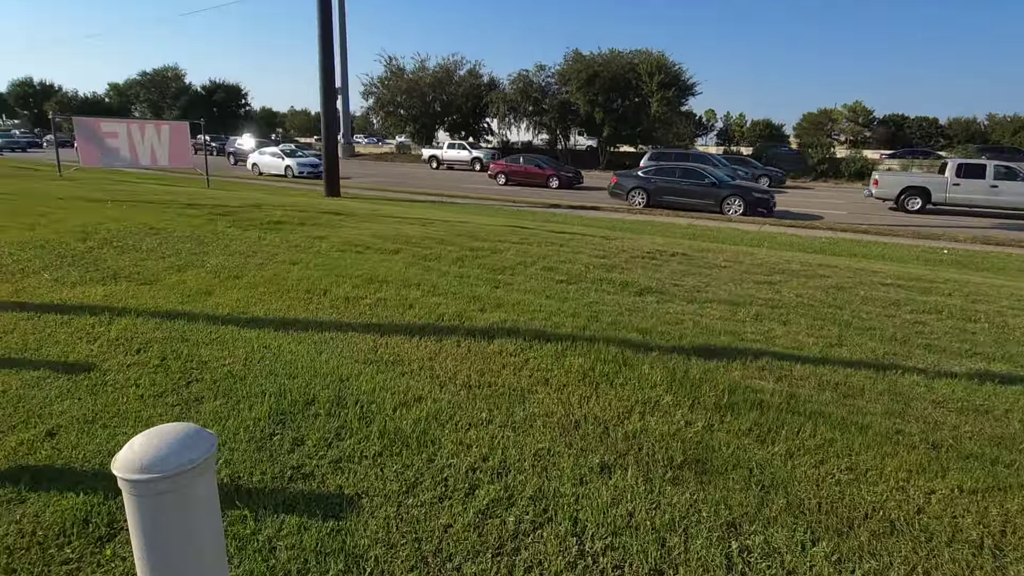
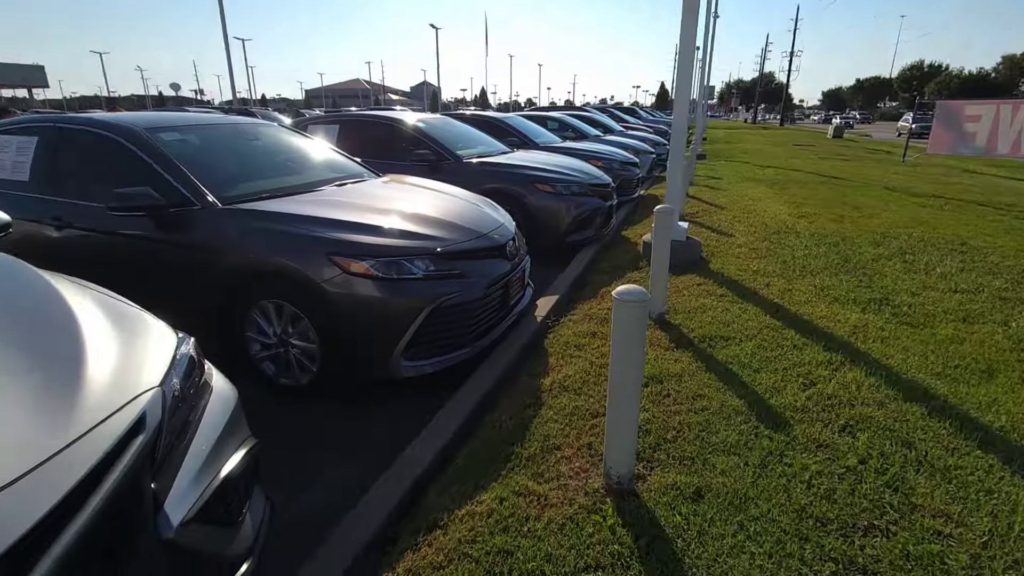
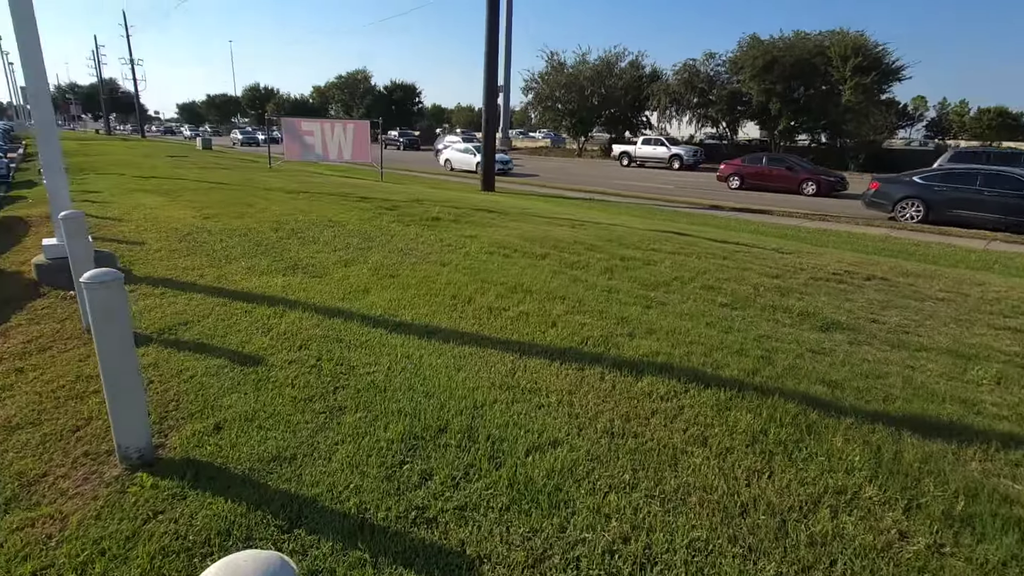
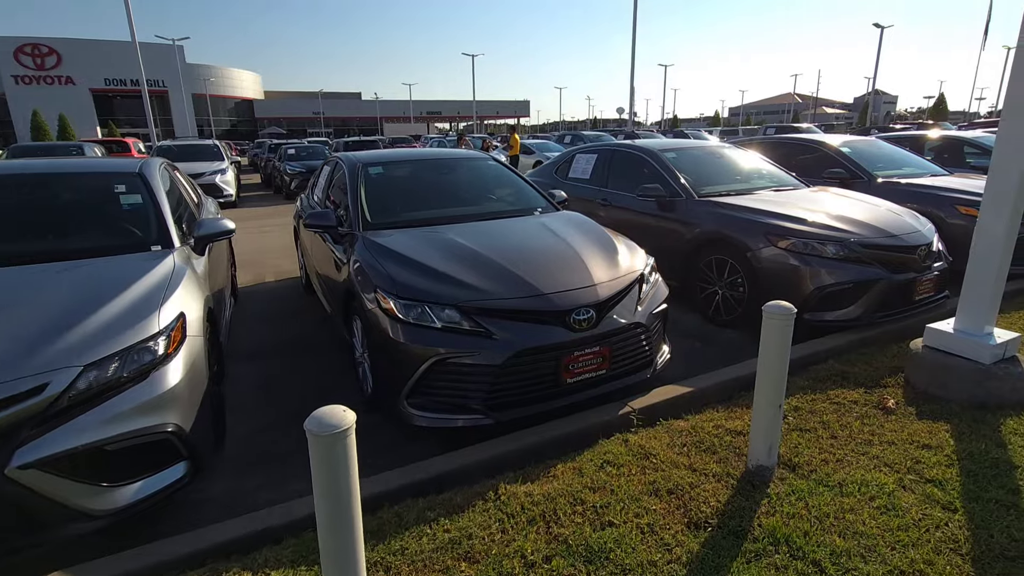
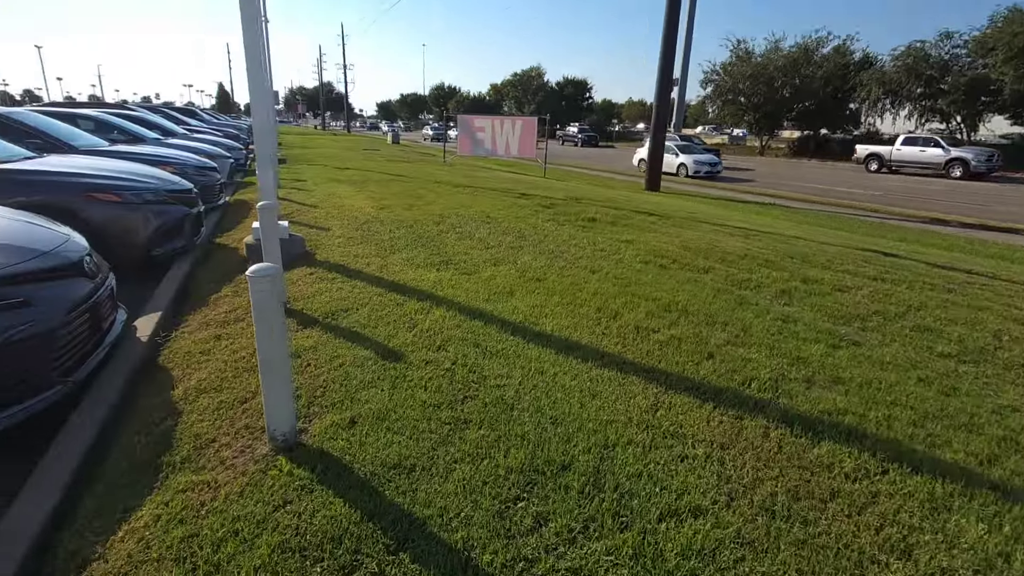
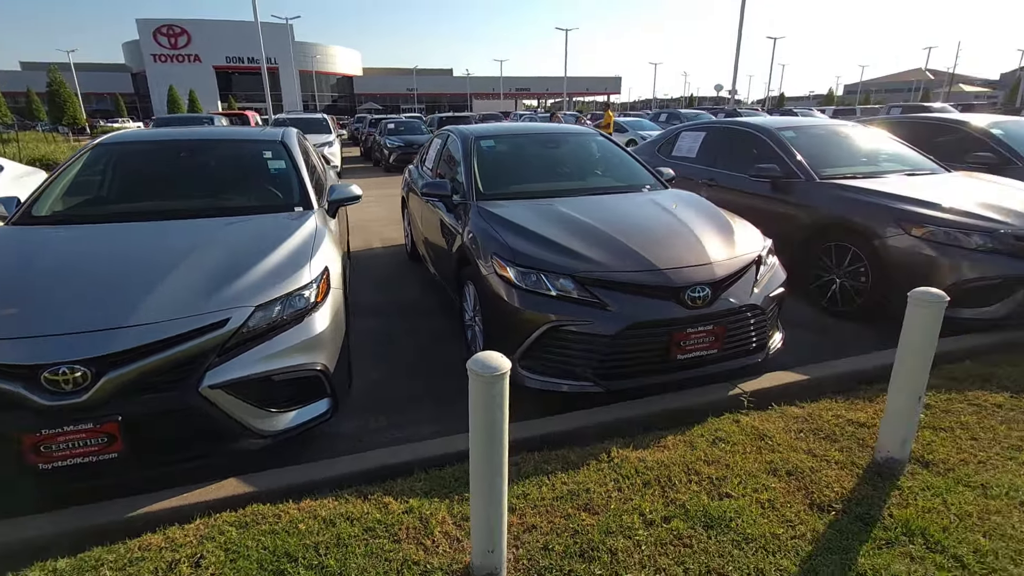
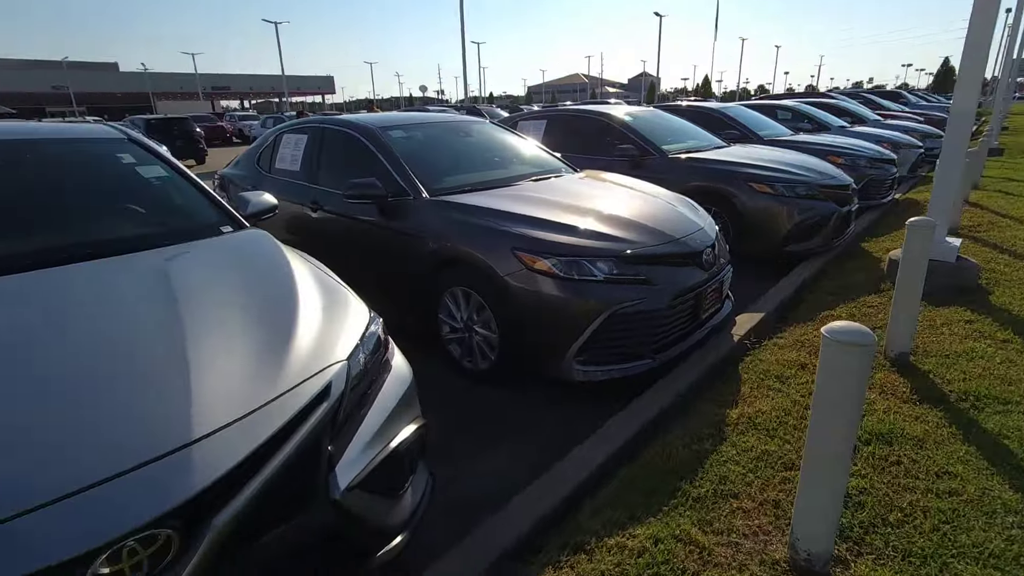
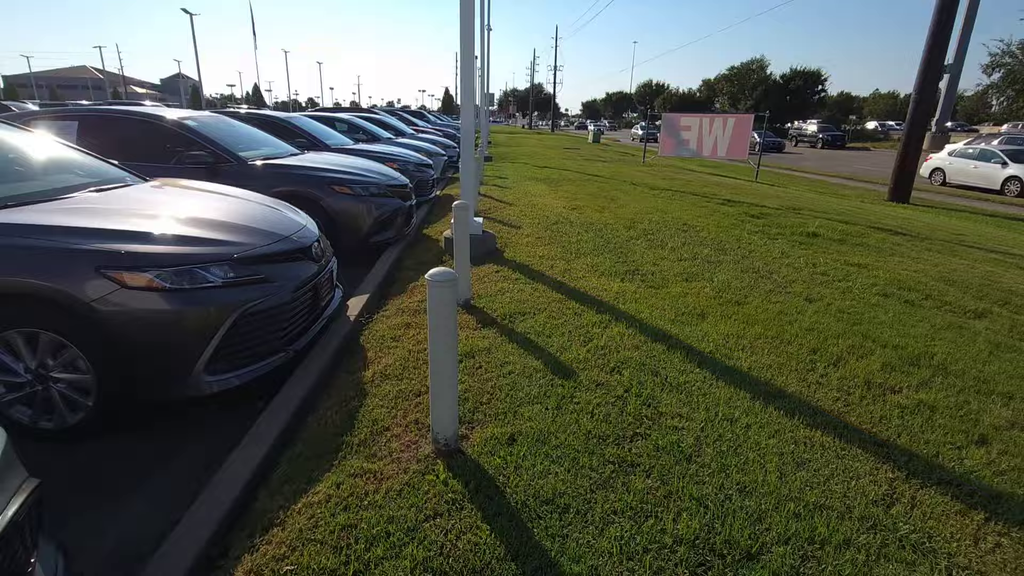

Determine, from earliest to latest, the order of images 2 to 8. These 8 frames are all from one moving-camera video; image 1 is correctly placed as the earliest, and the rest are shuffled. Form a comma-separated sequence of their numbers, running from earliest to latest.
3, 5, 8, 2, 7, 6, 4
